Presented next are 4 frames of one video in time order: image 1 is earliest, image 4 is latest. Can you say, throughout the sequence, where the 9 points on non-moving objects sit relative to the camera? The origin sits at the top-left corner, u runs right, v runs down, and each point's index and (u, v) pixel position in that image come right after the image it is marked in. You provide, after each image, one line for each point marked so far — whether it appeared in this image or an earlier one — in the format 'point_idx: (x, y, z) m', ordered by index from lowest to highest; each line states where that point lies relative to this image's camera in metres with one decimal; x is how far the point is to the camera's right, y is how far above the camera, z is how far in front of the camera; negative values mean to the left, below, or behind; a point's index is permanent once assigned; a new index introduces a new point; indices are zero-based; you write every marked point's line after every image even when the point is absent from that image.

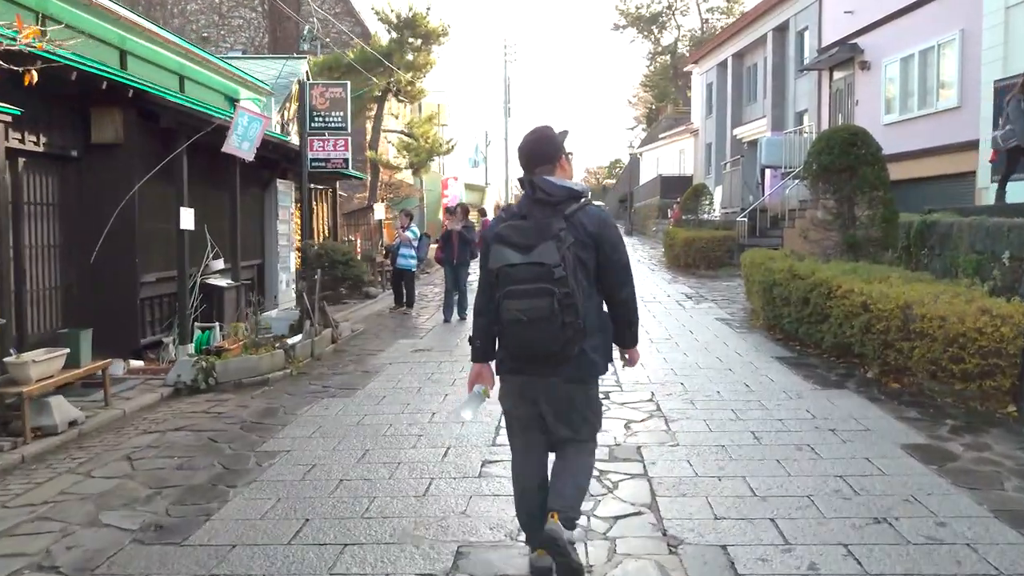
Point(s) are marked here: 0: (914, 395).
0: (+3.6, -1.0, +7.7) m
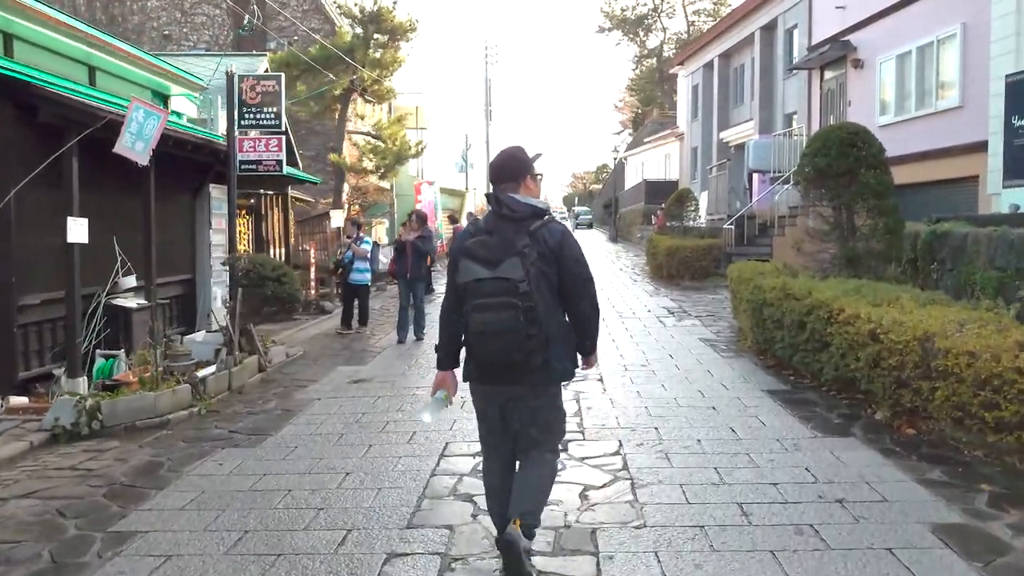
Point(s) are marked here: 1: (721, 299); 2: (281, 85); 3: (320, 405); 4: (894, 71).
0: (+3.1, -1.2, +6.3) m
1: (+4.0, -0.2, +16.4) m
2: (-2.8, +2.5, +10.6) m
3: (-1.9, -1.1, +8.4) m
4: (+8.3, +4.7, +18.6) m
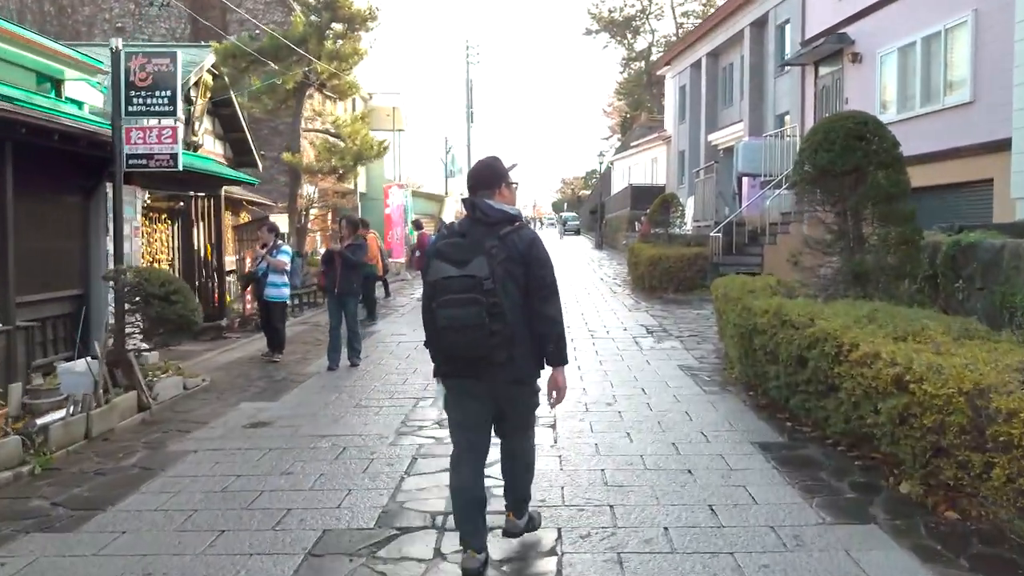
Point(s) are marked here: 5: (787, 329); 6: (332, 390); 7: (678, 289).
0: (+2.6, -1.4, +4.6) m
1: (+3.3, -0.5, +14.7) m
2: (-3.4, +2.3, +8.8) m
3: (-2.5, -1.3, +6.6) m
4: (+7.6, +4.4, +17.0) m
5: (+2.2, -0.3, +7.0) m
6: (-1.9, -1.1, +9.2) m
7: (+3.6, 0.0, +18.8) m
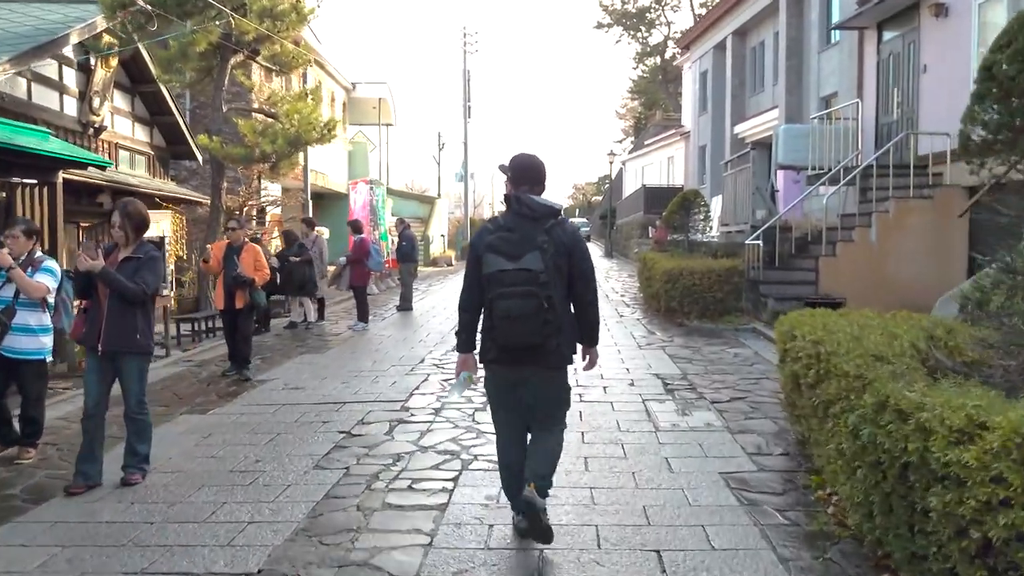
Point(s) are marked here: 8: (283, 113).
0: (+1.9, -1.6, +0.2) m
1: (+2.8, -0.8, +10.2) m
2: (-4.0, +2.0, +4.5) m
3: (-3.1, -1.6, +2.2) m
4: (+7.2, +4.0, +12.4) m
5: (+1.6, -0.6, +2.5) m
6: (-2.5, -1.4, +4.8) m
7: (+3.2, -0.4, +14.4) m
8: (-4.4, +3.3, +16.4) m
